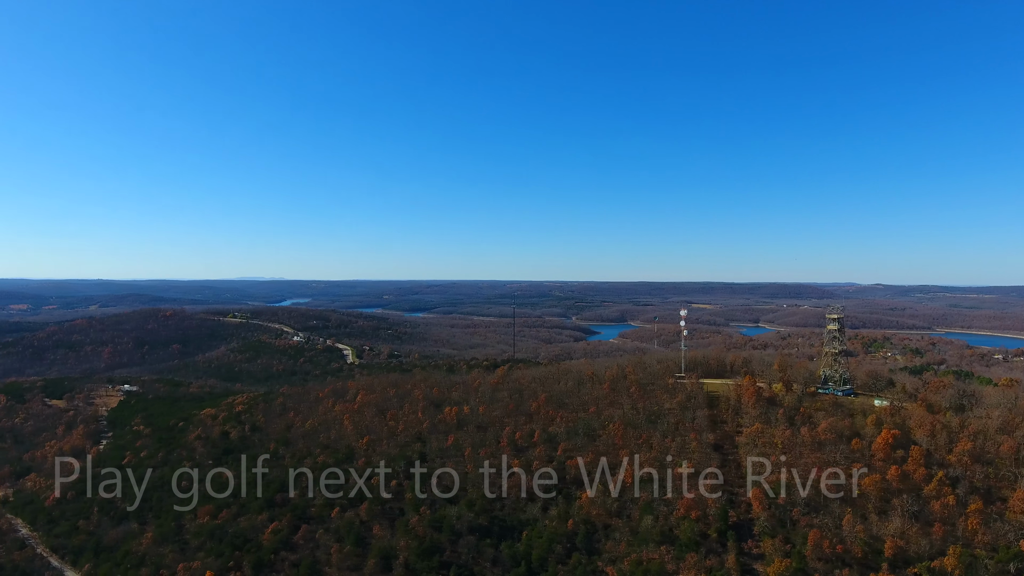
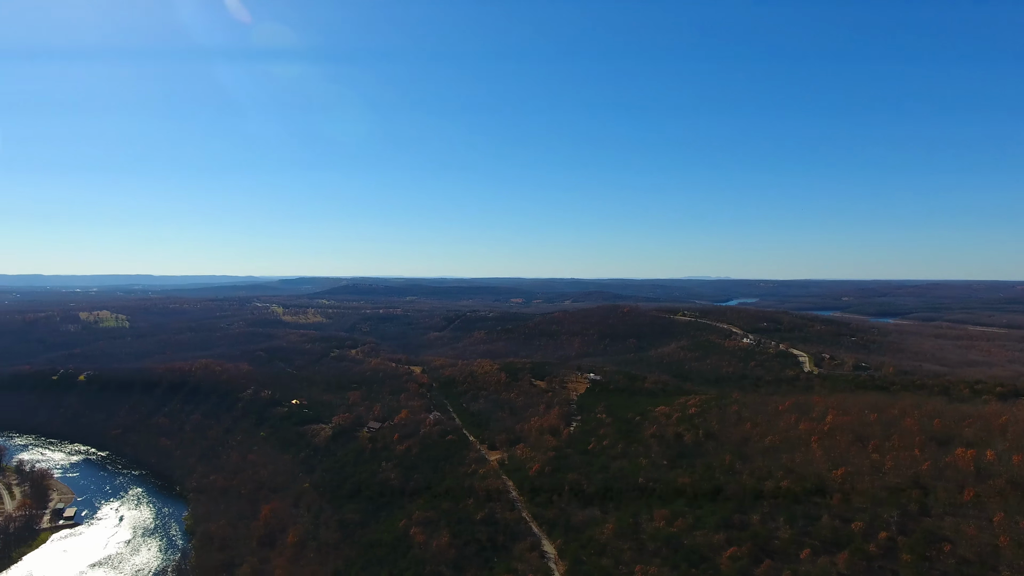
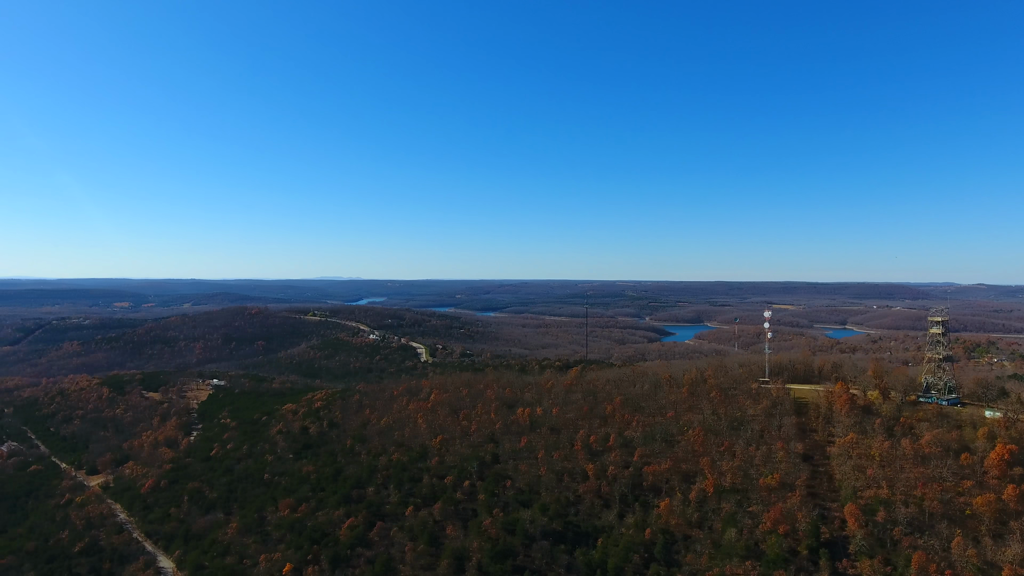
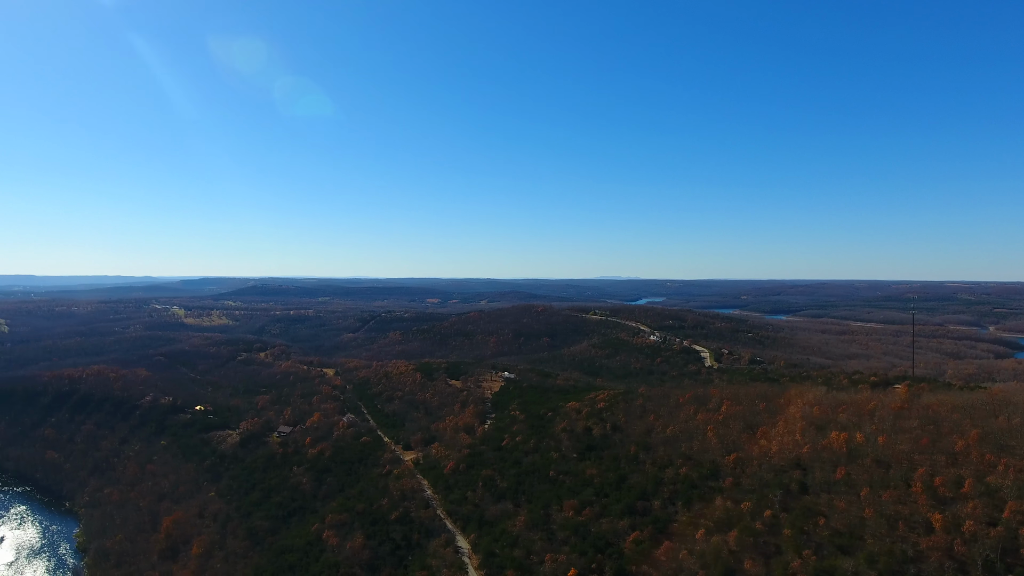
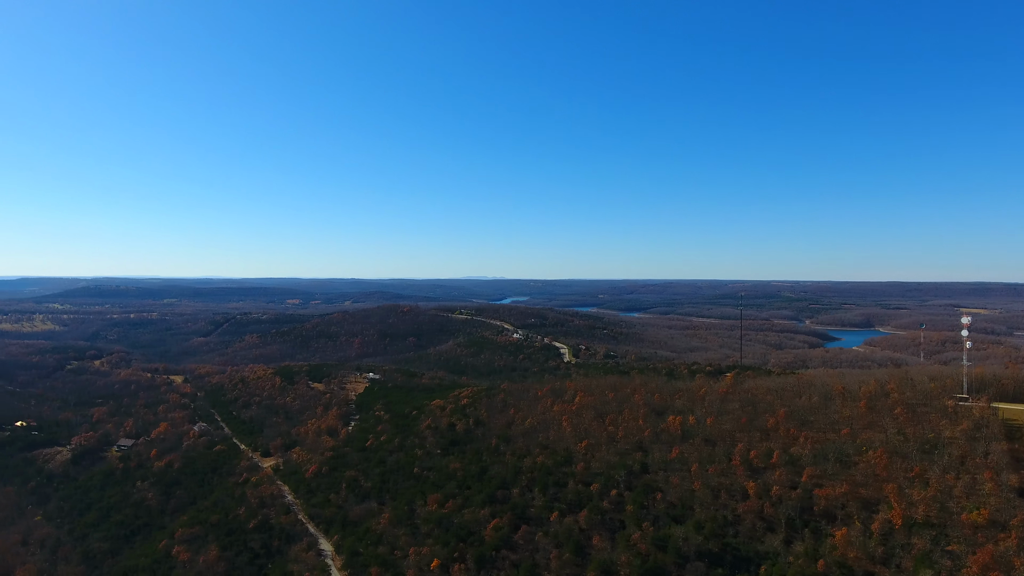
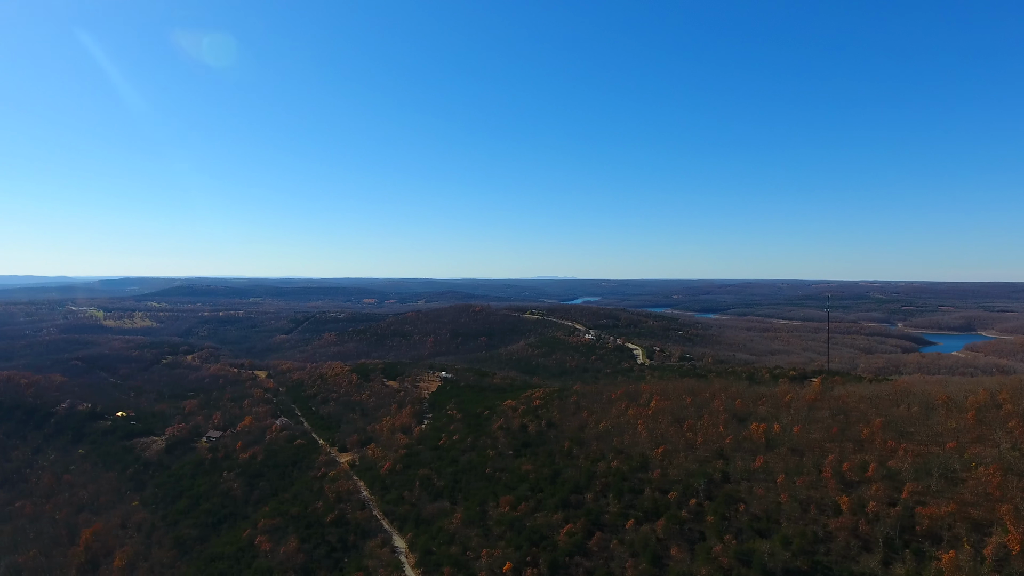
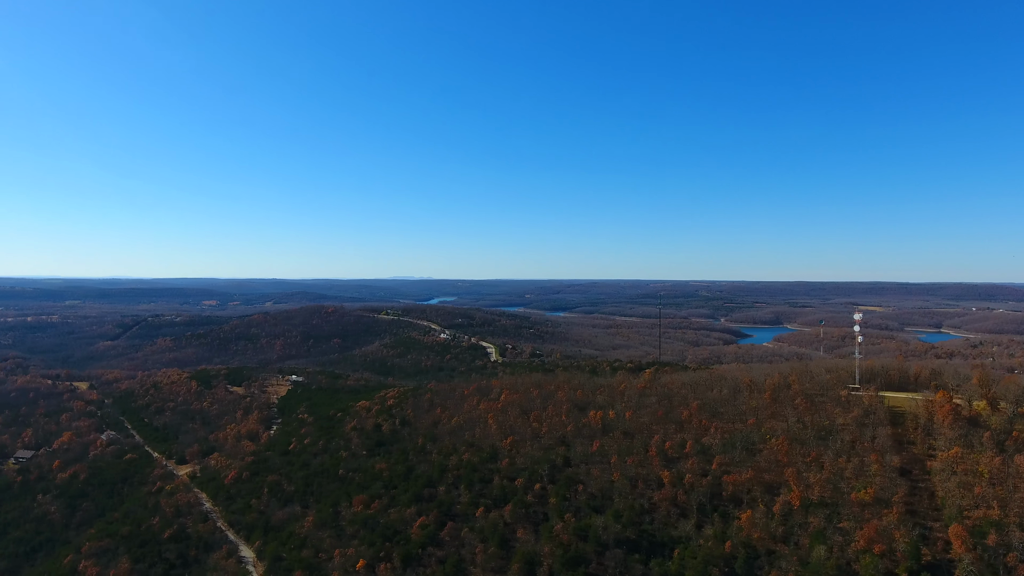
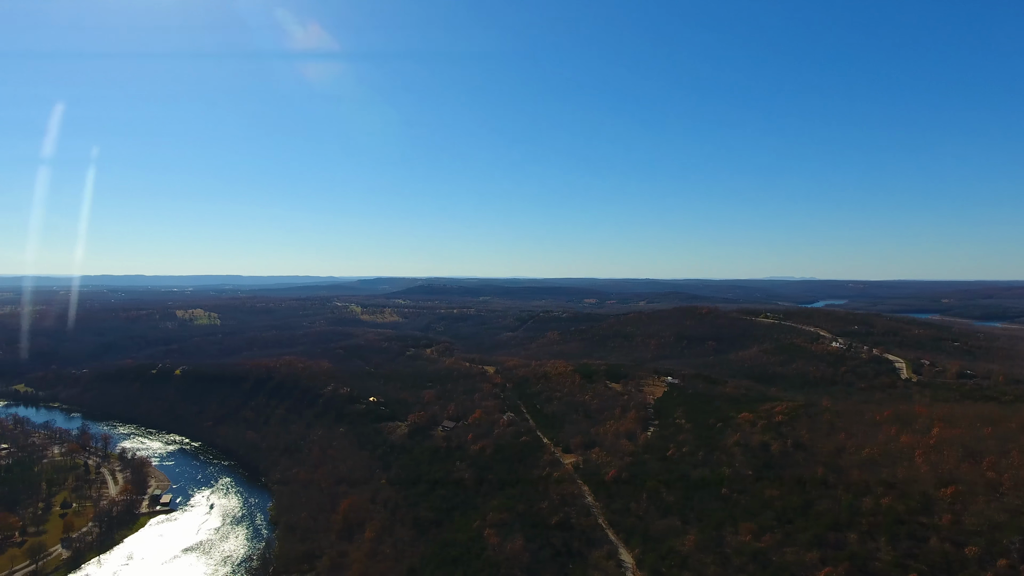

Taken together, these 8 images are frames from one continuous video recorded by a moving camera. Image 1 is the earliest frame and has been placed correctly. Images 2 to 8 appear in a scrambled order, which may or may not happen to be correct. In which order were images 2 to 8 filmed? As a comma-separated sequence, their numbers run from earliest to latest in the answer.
3, 7, 5, 6, 4, 2, 8
